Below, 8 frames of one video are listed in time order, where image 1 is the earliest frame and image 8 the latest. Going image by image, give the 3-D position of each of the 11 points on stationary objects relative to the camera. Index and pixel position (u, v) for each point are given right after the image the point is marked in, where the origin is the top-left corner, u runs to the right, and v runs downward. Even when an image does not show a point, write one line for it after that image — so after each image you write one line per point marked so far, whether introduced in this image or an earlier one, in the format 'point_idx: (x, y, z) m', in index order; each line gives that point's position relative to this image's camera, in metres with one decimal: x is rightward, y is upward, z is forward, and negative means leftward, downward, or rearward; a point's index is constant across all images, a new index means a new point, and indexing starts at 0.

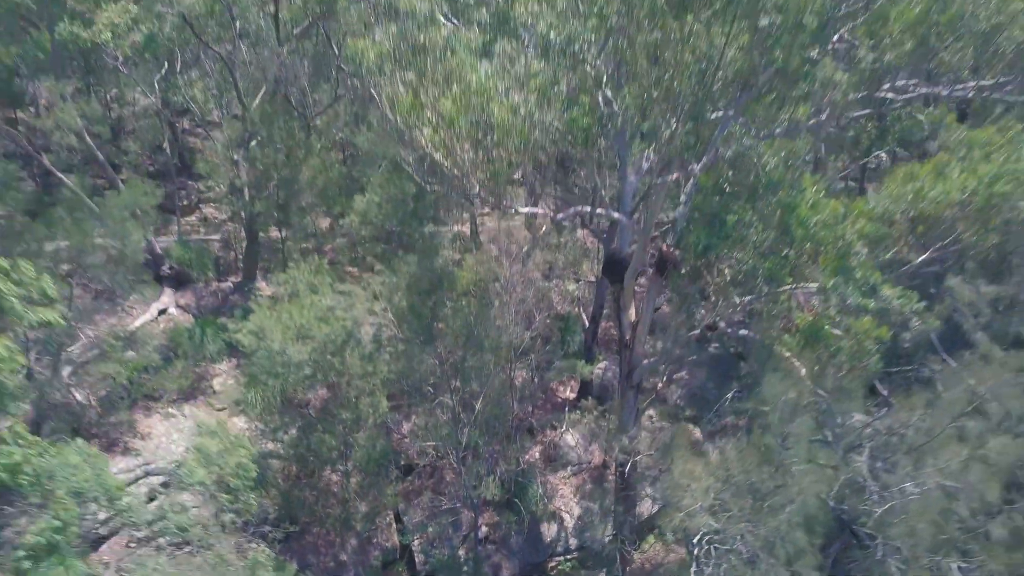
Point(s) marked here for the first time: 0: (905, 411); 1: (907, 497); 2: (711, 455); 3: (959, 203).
0: (+3.5, -1.1, +7.4) m
1: (+3.3, -1.8, +7.1) m
2: (+1.8, -1.6, +7.6) m
3: (+3.6, +0.6, +6.9) m
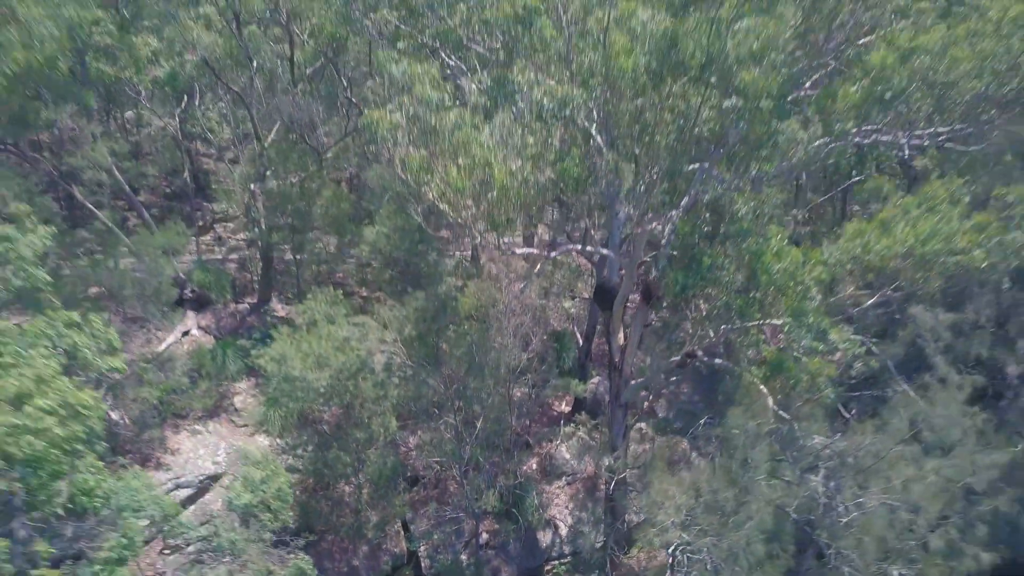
0: (+3.5, -1.5, +8.3) m
1: (+3.2, -2.1, +7.9) m
2: (+1.8, -1.9, +8.5) m
3: (+3.6, +0.2, +7.8) m
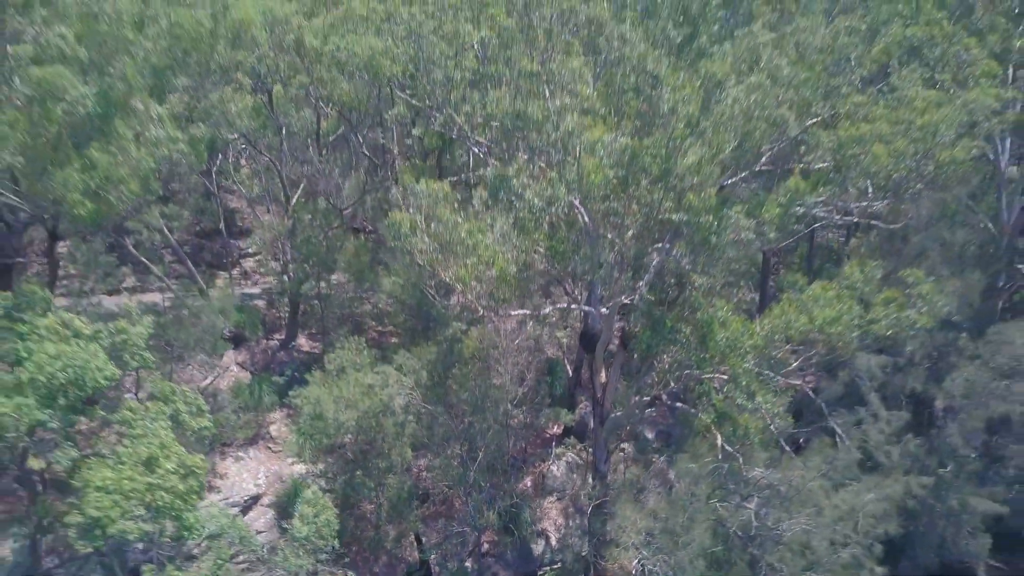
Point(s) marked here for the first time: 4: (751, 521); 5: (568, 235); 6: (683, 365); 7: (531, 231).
0: (+3.4, -2.2, +10.1) m
1: (+3.2, -2.9, +9.8) m
2: (+1.8, -2.7, +10.4) m
3: (+3.5, -0.5, +9.6) m
4: (+2.9, -2.8, +9.9) m
5: (+0.6, +0.6, +10.1) m
6: (+2.2, -1.0, +10.4) m
7: (+0.2, +0.7, +10.0) m
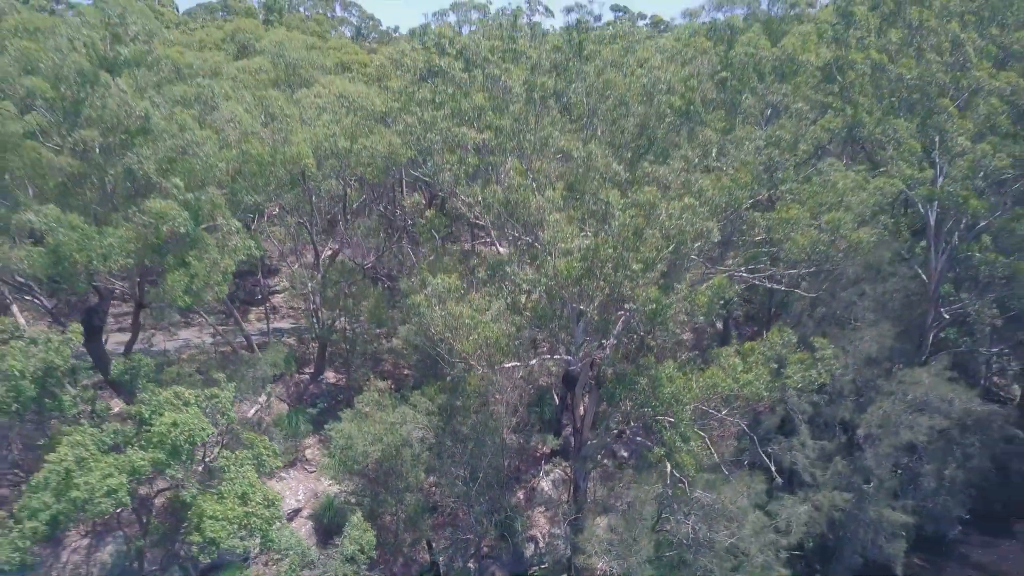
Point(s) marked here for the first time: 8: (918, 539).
0: (+3.3, -3.2, +12.8) m
1: (+3.1, -3.8, +12.5) m
2: (+1.6, -3.6, +13.1) m
3: (+3.4, -1.5, +12.3) m
4: (+2.7, -3.7, +12.6) m
5: (+0.5, -0.3, +12.8) m
6: (+2.1, -1.9, +13.1) m
7: (+0.1, -0.3, +12.7) m
8: (+9.4, -5.8, +19.0) m
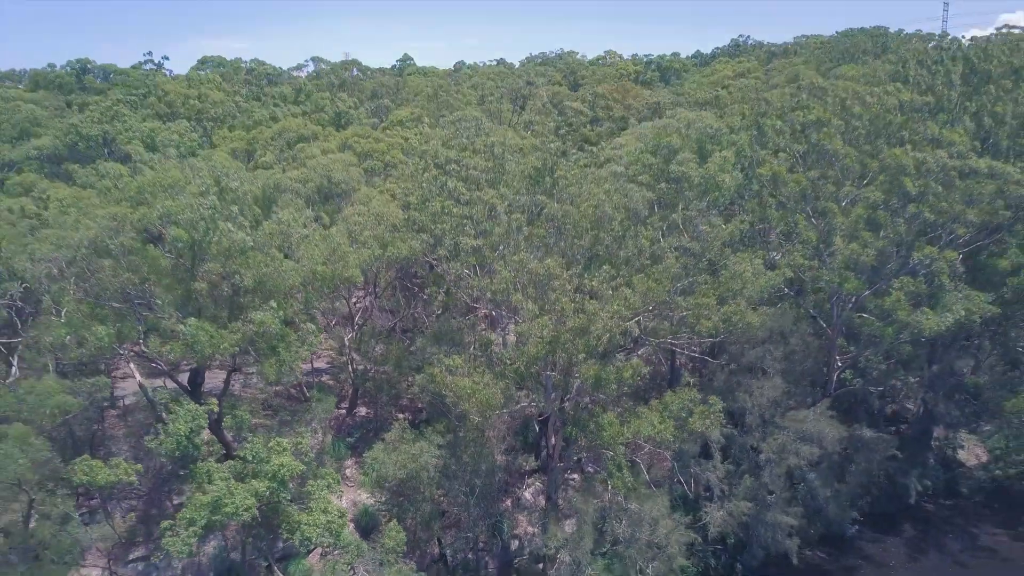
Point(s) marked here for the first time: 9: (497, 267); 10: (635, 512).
0: (+3.0, -4.8, +18.1) m
1: (+2.8, -5.4, +17.8) m
2: (+1.4, -5.2, +18.4) m
3: (+3.1, -3.0, +17.6) m
4: (+2.5, -5.3, +17.9) m
5: (+0.2, -1.9, +18.1) m
6: (+1.8, -3.5, +18.4) m
7: (-0.2, -1.8, +18.0) m
8: (+9.1, -7.3, +24.3) m
9: (-0.4, +0.5, +19.0) m
10: (+2.7, -4.9, +17.9) m
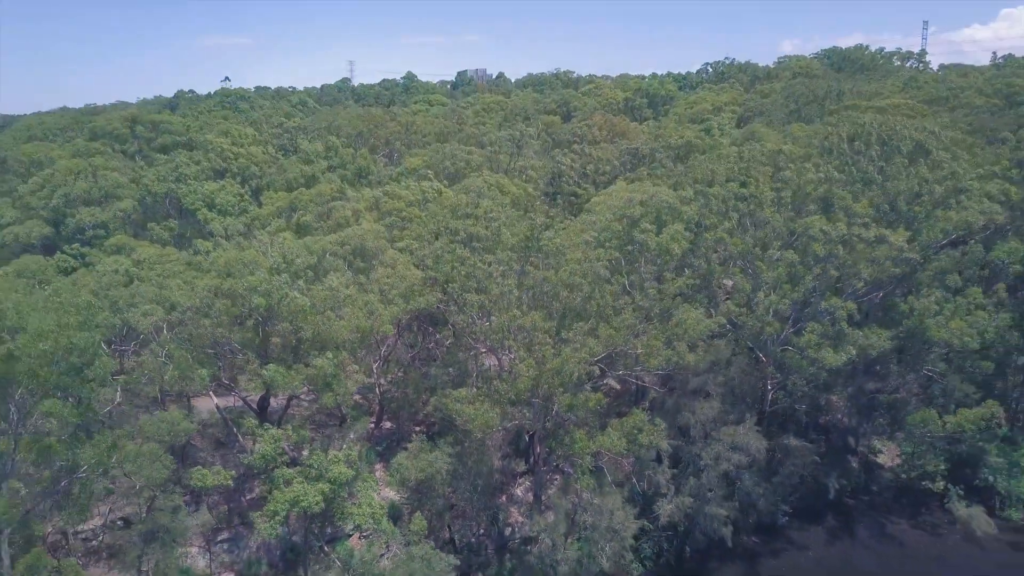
0: (+2.8, -6.2, +23.9) m
1: (+2.6, -6.8, +23.6) m
2: (+1.2, -6.6, +24.2) m
3: (+2.9, -4.4, +23.4) m
4: (+2.3, -6.7, +23.7) m
5: (0.0, -3.3, +23.9) m
6: (+1.6, -4.9, +24.2) m
7: (-0.4, -3.2, +23.8) m
8: (+9.0, -8.7, +30.1) m
9: (-0.6, -0.9, +24.8) m
10: (+2.5, -6.3, +23.7) m
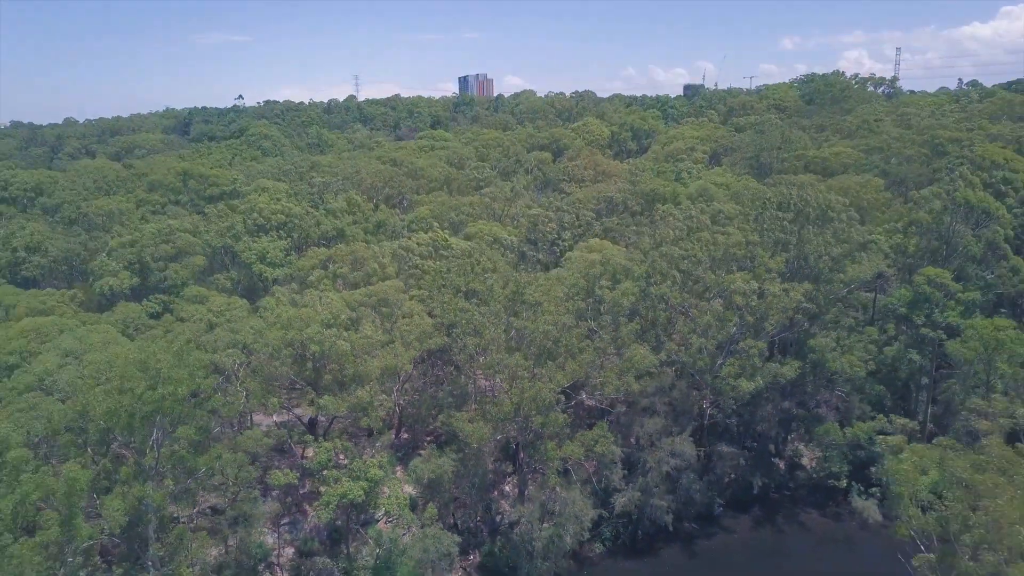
0: (+2.4, -8.0, +31.9) m
1: (+2.2, -8.7, +31.6) m
2: (+0.7, -8.4, +32.2) m
3: (+2.5, -6.3, +31.4) m
4: (+1.8, -8.6, +31.7) m
5: (-0.4, -5.1, +31.9) m
6: (+1.1, -6.7, +32.2) m
7: (-0.9, -5.1, +31.8) m
8: (+8.5, -10.5, +38.1) m
9: (-1.0, -2.8, +32.8) m
10: (+2.1, -8.1, +31.8) m
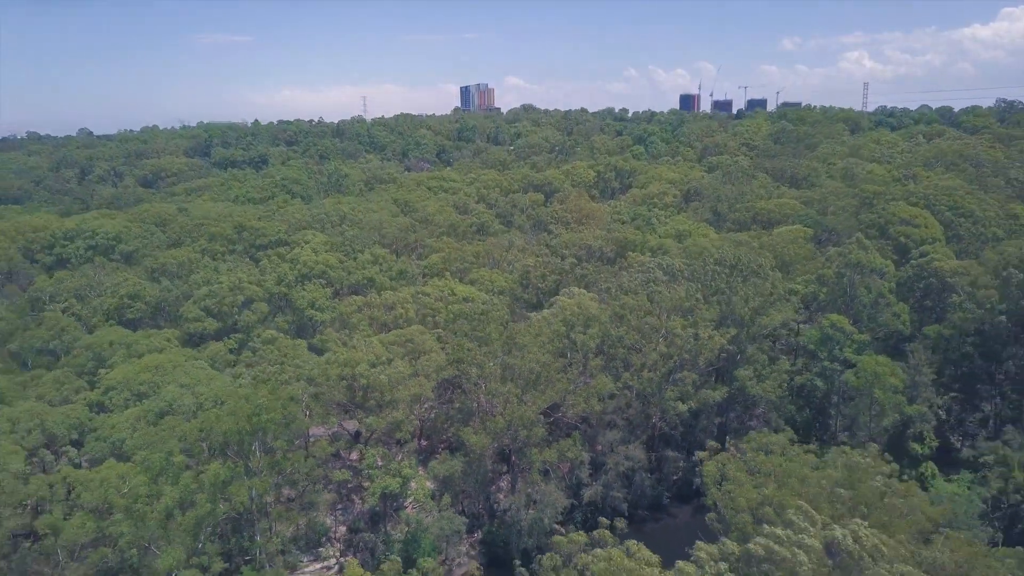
0: (+2.0, -10.5, +43.2) m
1: (+1.8, -11.2, +42.9) m
2: (+0.4, -10.9, +43.4) m
3: (+2.1, -8.8, +42.6) m
4: (+1.5, -11.1, +43.0) m
5: (-0.8, -7.6, +43.1) m
6: (+0.8, -9.2, +43.4) m
7: (-1.2, -7.6, +43.0) m
8: (+8.2, -13.0, +49.3) m
9: (-1.4, -5.3, +44.0) m
10: (+1.7, -10.6, +43.0) m
